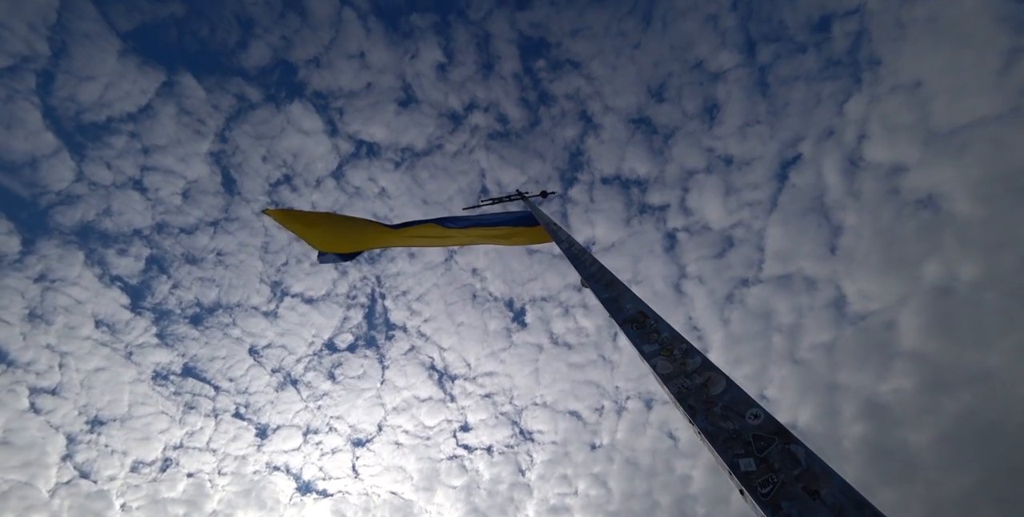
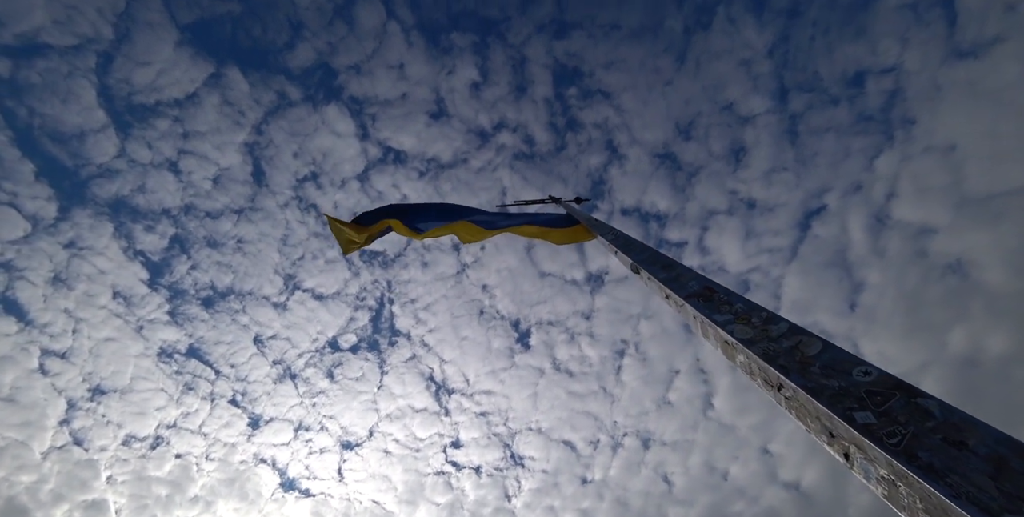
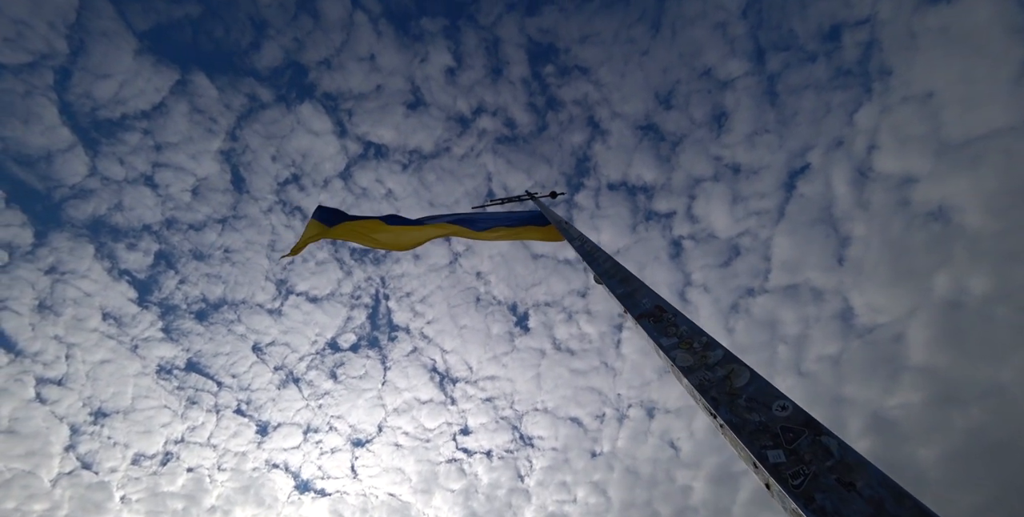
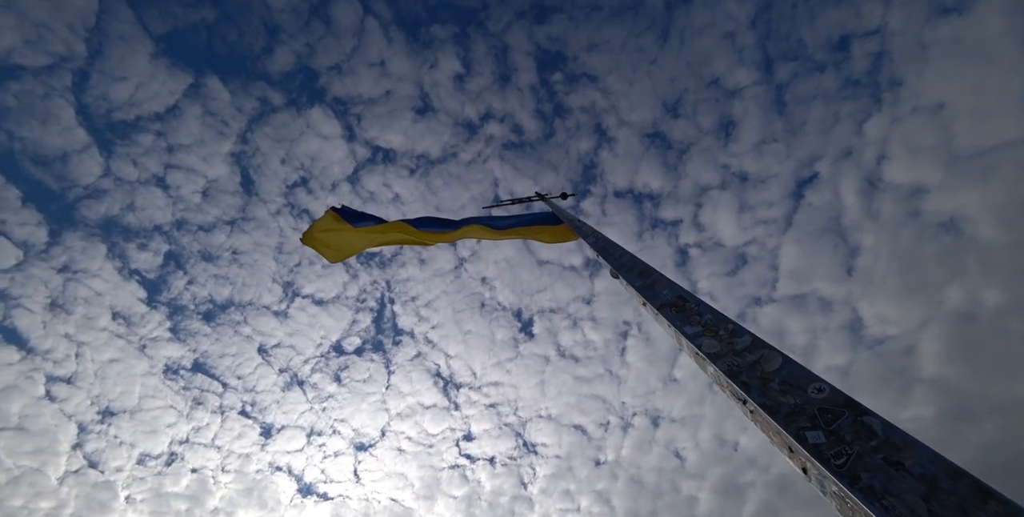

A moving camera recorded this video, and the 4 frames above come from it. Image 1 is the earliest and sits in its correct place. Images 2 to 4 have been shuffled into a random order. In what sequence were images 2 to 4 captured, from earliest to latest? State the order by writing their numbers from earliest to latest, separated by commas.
3, 4, 2
